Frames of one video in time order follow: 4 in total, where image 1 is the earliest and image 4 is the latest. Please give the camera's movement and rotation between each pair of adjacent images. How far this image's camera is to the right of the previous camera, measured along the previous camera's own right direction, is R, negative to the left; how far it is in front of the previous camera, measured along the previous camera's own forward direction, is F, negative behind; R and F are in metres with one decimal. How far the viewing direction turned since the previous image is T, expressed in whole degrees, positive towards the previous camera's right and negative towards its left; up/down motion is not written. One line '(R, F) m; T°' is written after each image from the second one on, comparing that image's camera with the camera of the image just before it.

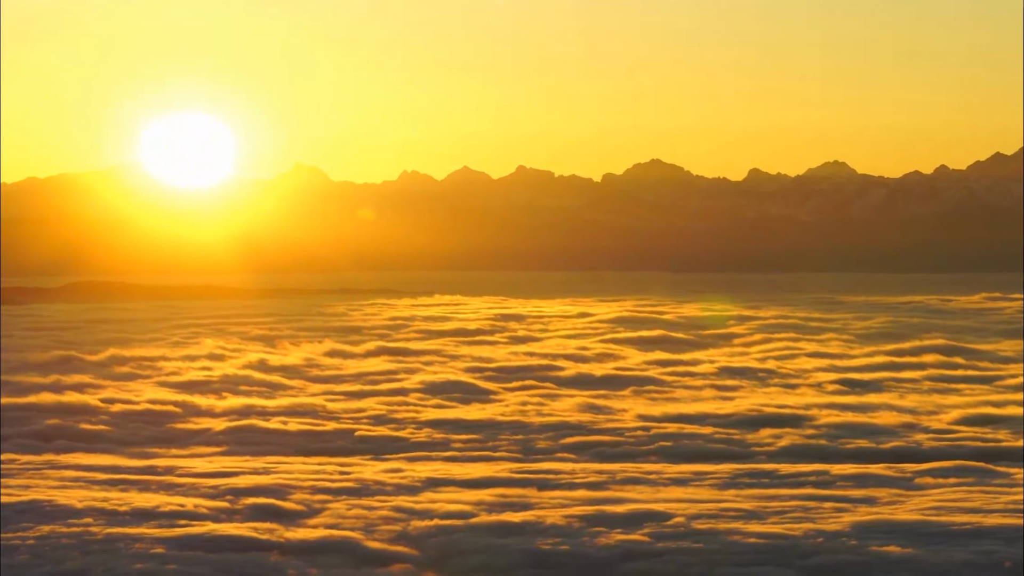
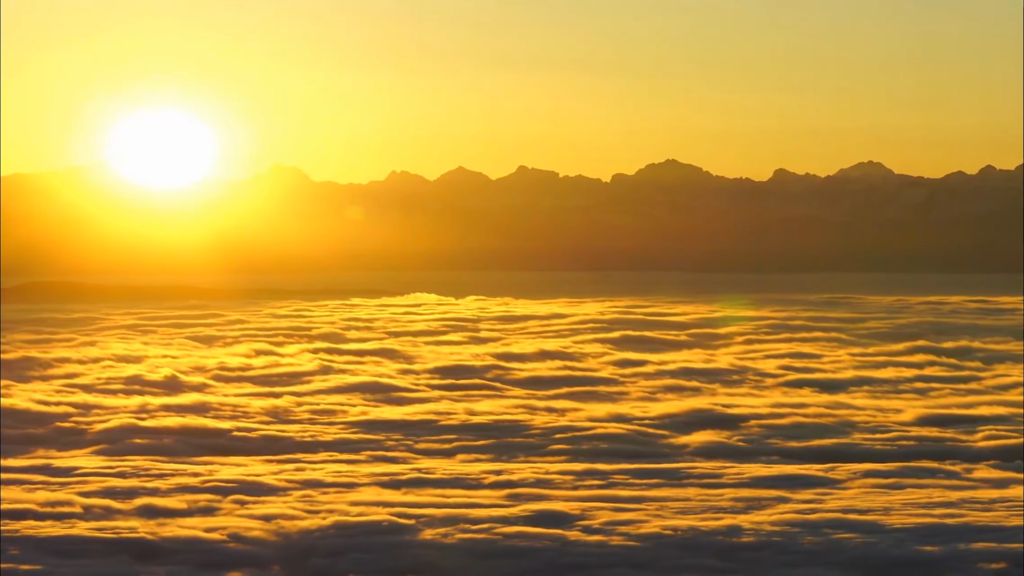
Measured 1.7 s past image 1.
(+4.3, +0.2) m; -1°
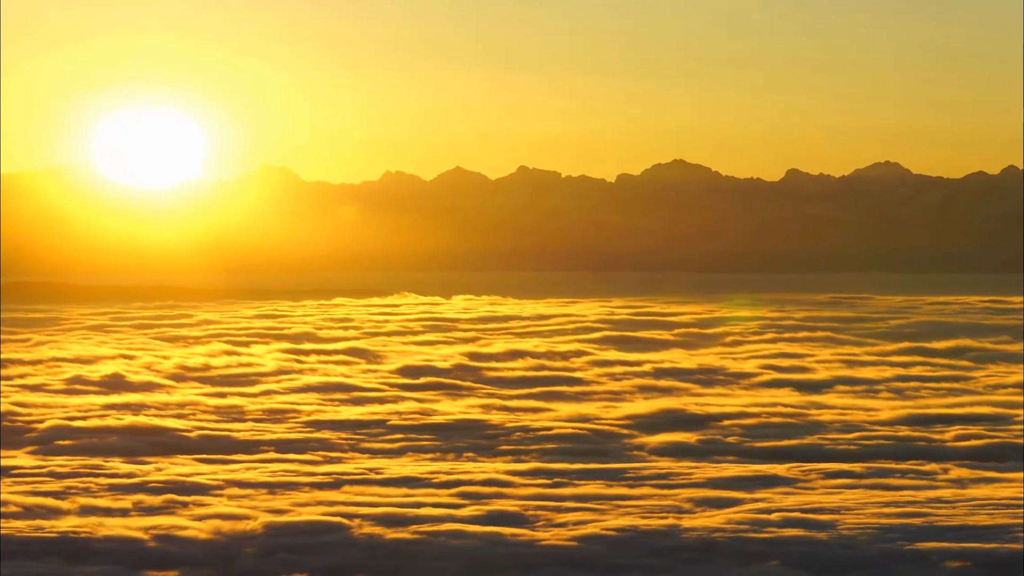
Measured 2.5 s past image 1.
(+2.1, +0.1) m; 0°
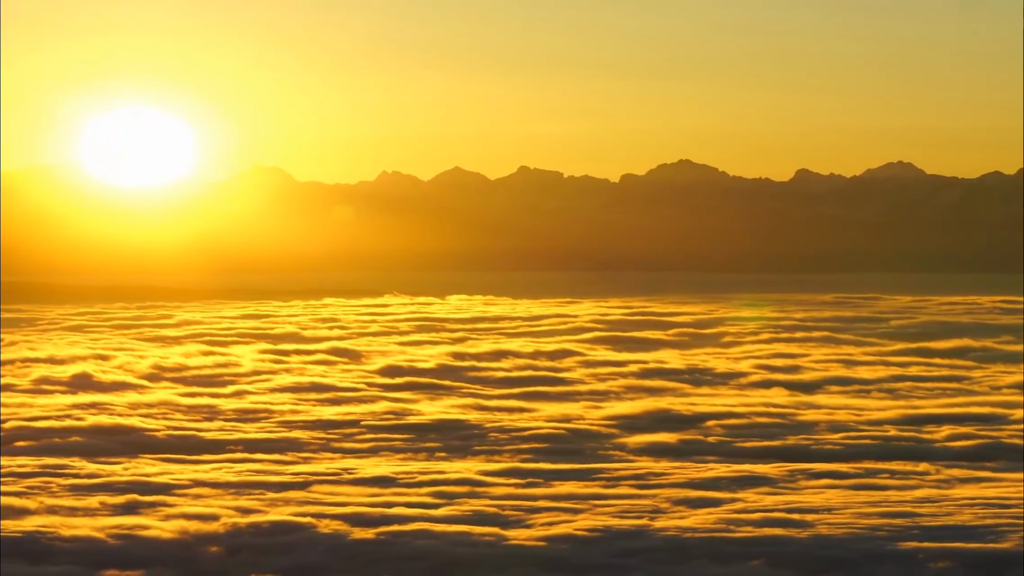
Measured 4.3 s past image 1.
(+1.1, +0.5) m; 0°
